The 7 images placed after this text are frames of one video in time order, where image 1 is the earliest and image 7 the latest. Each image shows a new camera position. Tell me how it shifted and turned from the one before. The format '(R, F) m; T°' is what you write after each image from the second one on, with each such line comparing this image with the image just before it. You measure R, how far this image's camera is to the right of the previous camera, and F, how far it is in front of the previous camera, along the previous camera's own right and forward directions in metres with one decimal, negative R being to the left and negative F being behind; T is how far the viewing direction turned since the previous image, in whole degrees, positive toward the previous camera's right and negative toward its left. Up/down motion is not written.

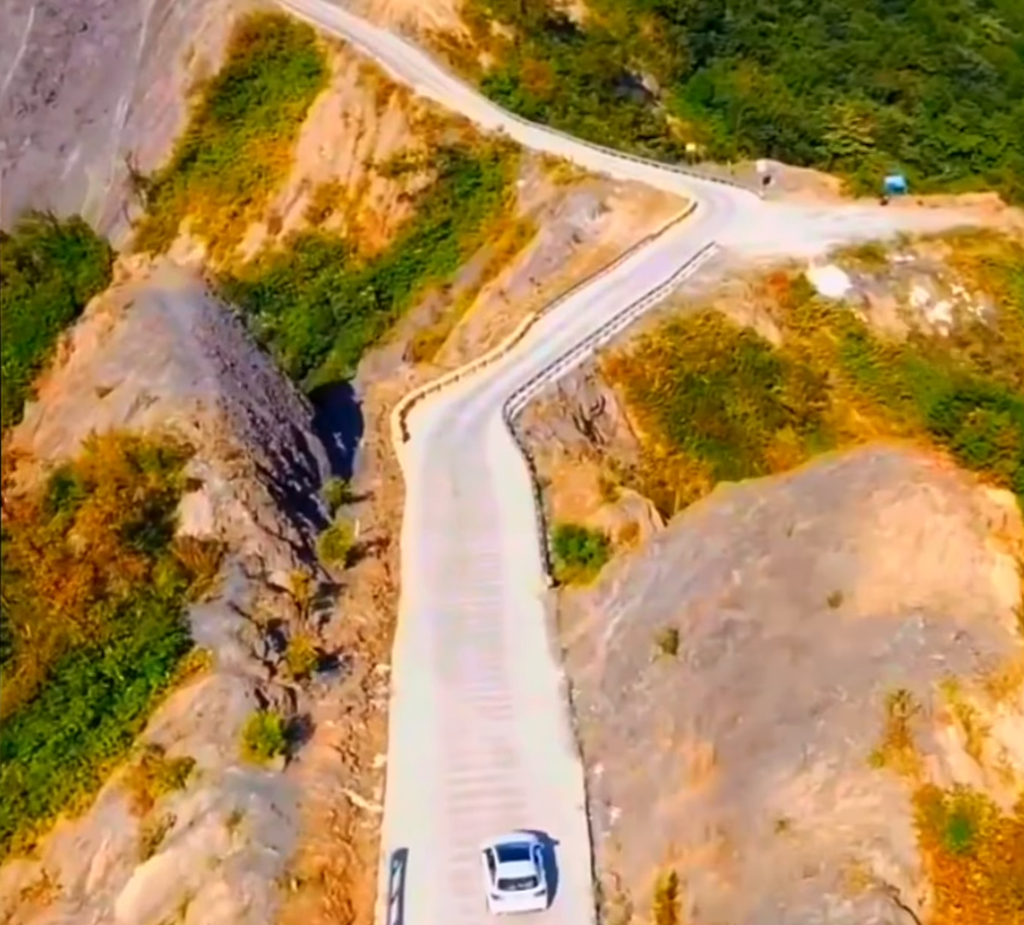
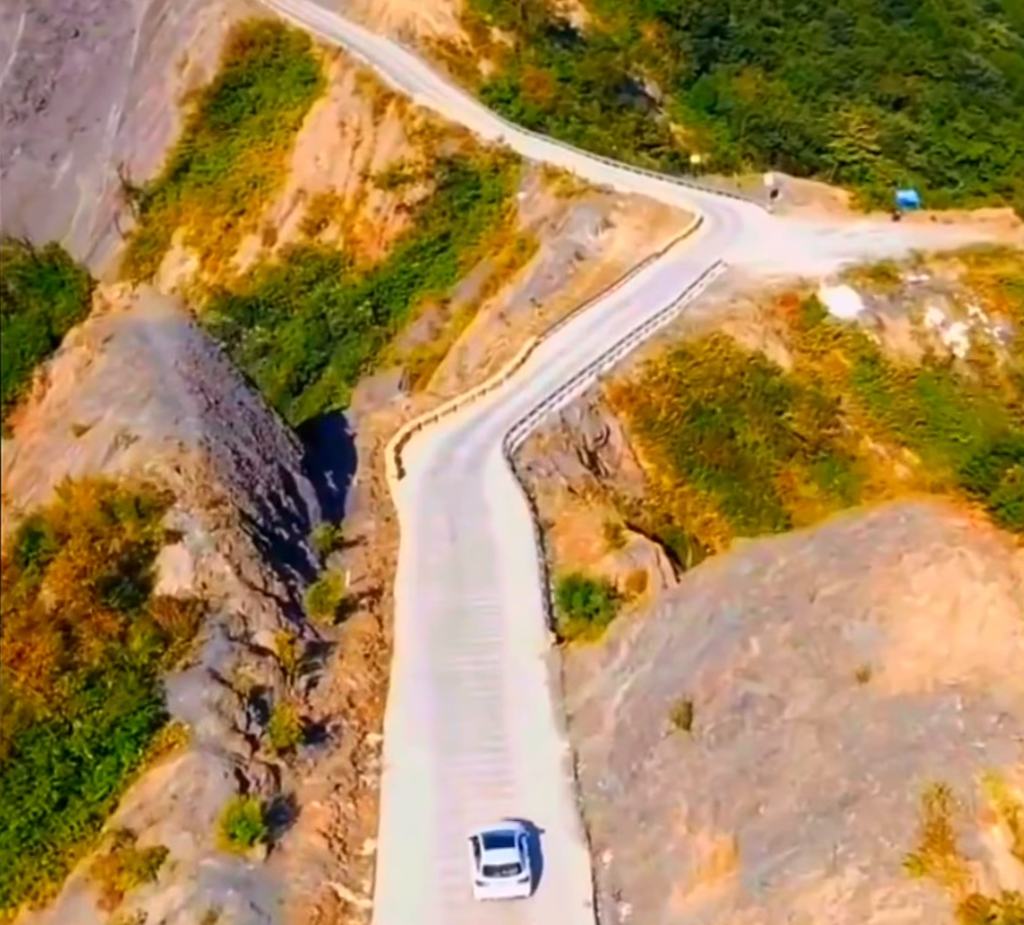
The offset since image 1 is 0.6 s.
(0.0, +1.3) m; 0°
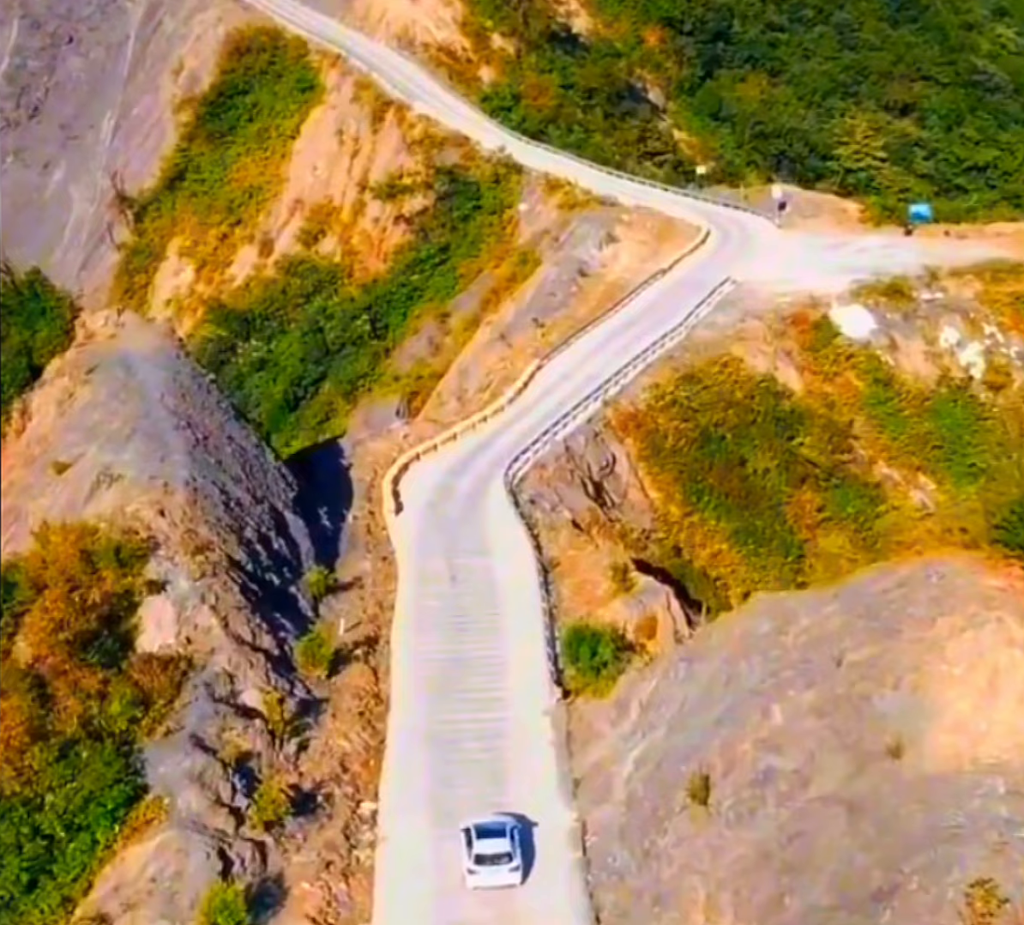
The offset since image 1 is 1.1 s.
(0.0, +1.1) m; 0°
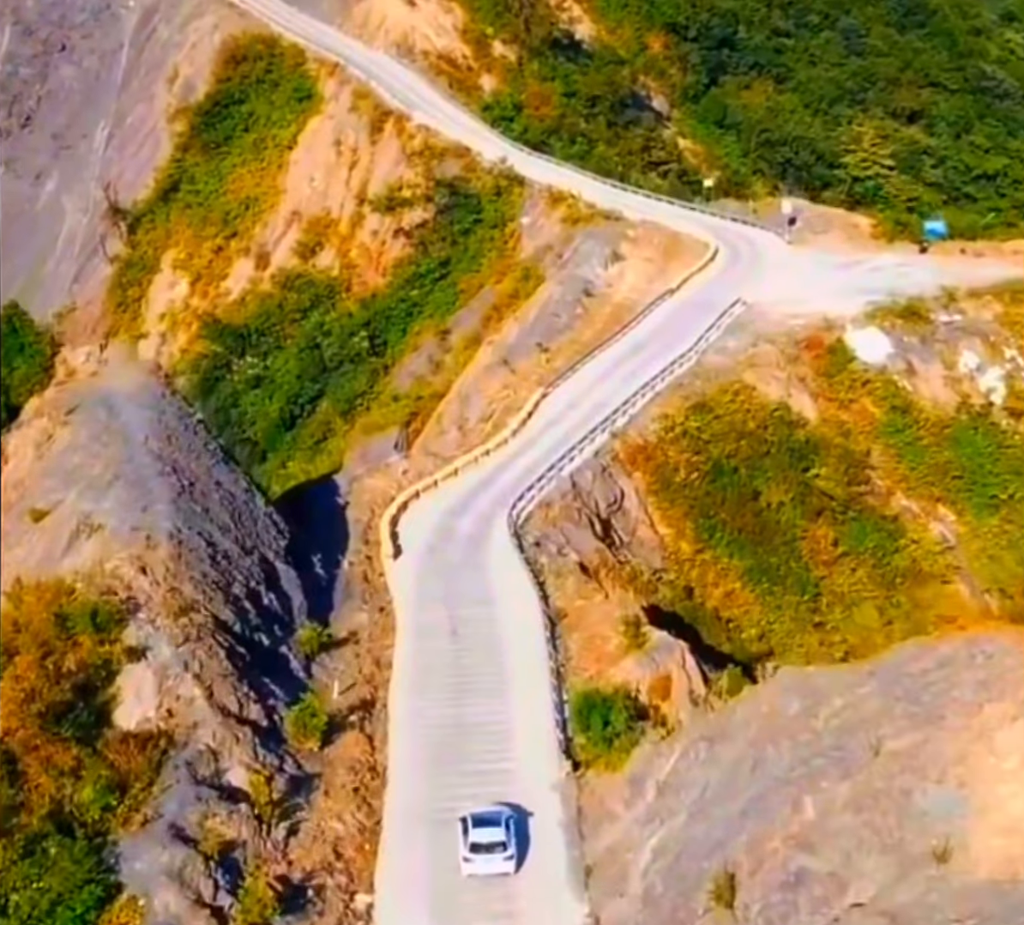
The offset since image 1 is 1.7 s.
(-0.1, +1.2) m; 0°
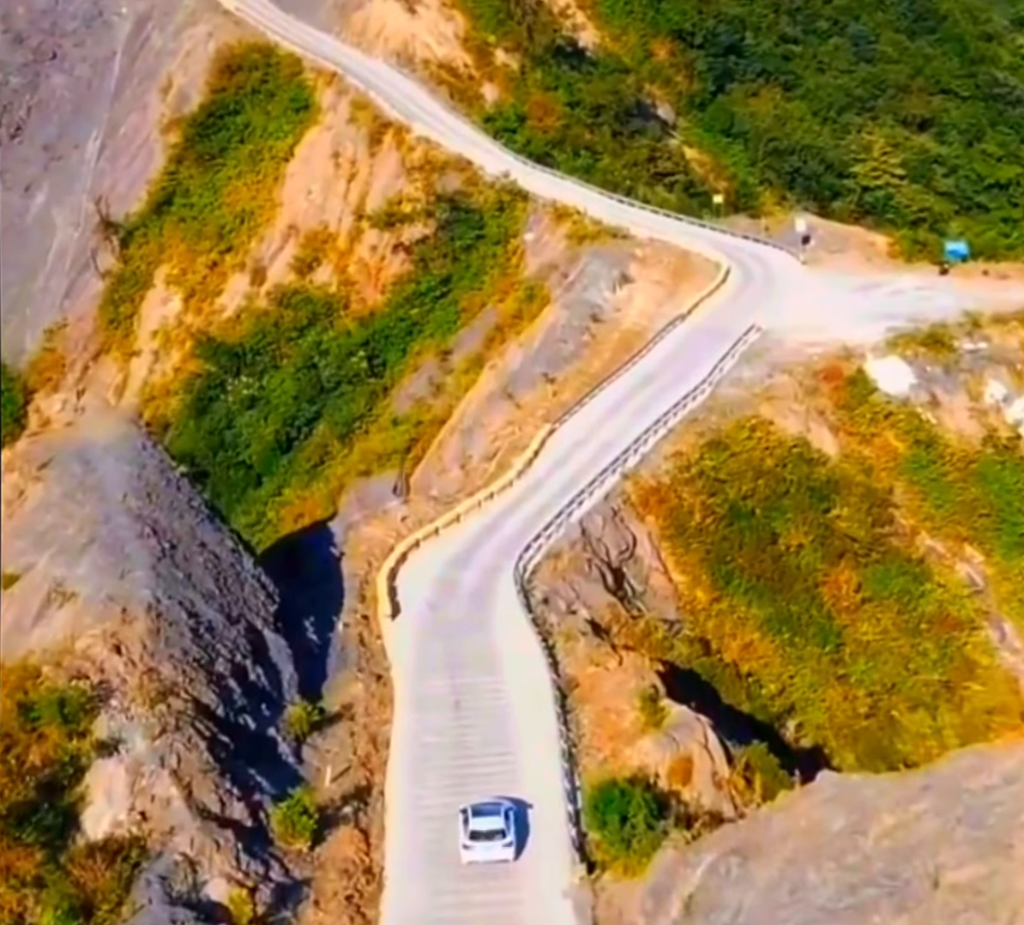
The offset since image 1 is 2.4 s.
(-0.1, +1.5) m; 0°
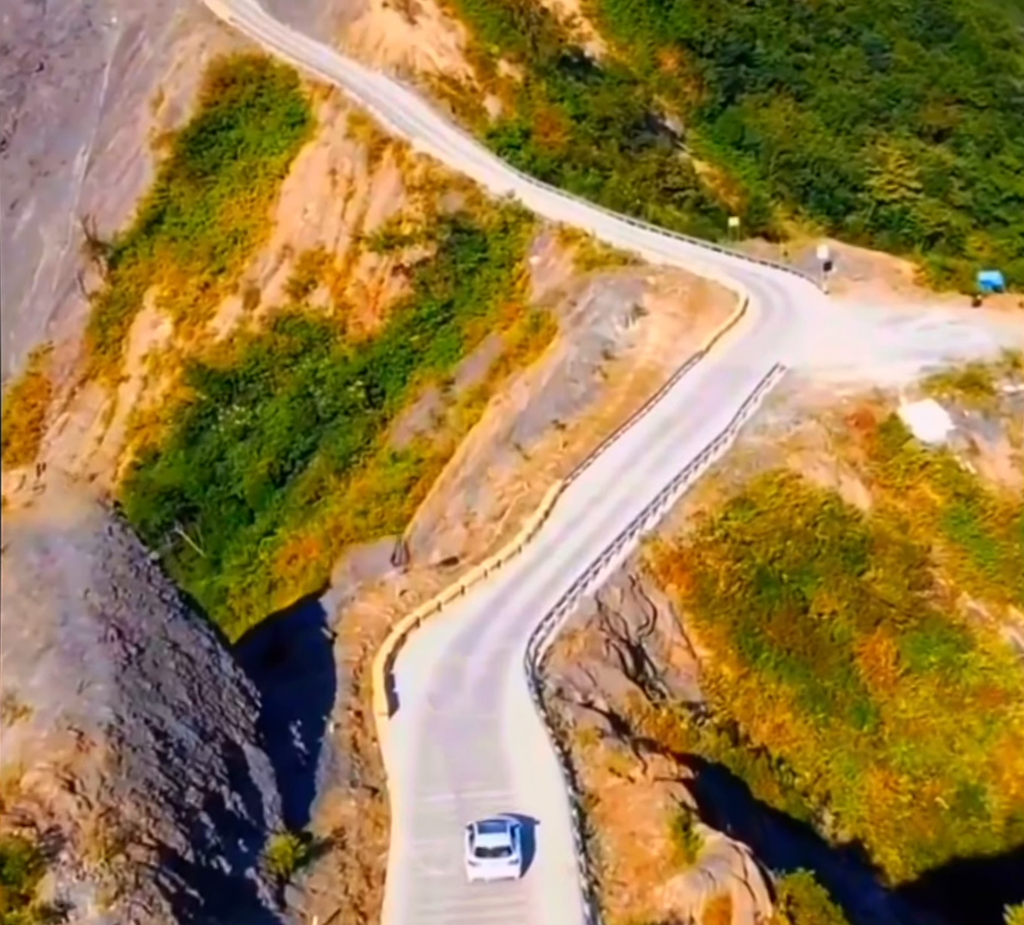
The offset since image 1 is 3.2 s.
(-0.1, +2.2) m; 0°
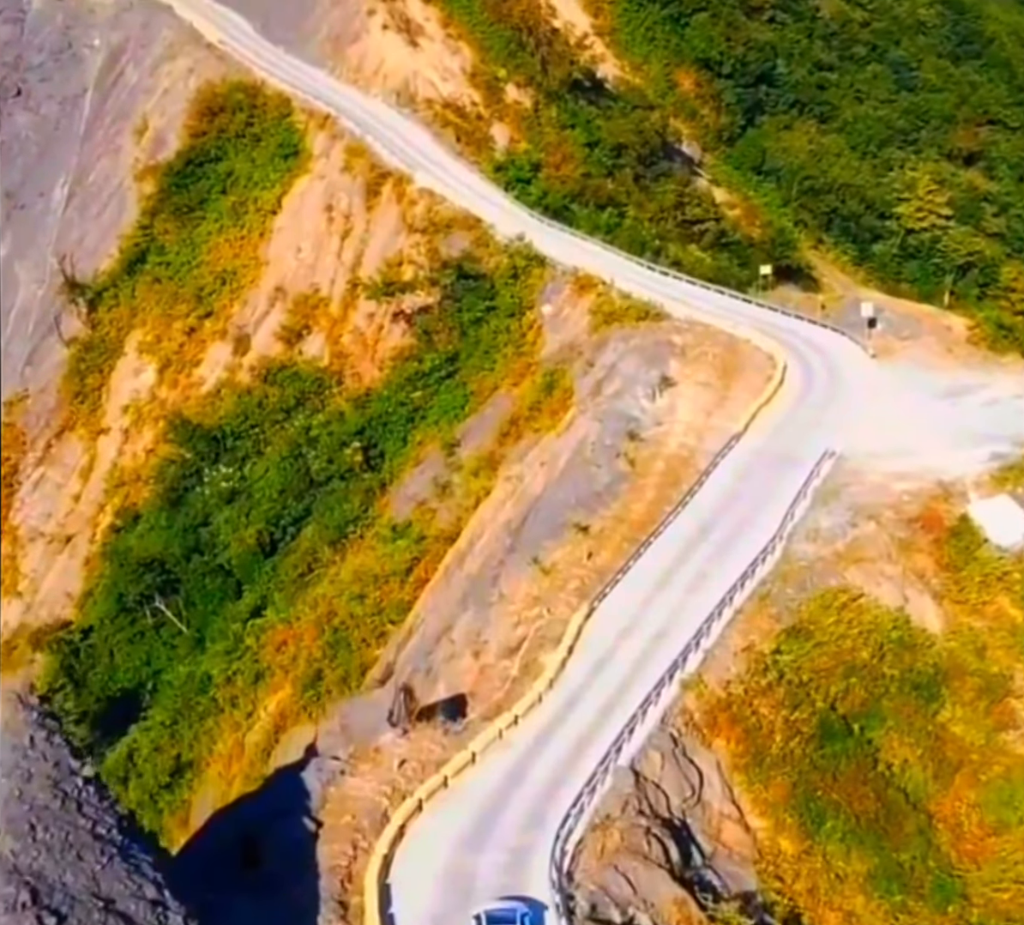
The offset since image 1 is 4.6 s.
(-0.2, +3.7) m; 0°
